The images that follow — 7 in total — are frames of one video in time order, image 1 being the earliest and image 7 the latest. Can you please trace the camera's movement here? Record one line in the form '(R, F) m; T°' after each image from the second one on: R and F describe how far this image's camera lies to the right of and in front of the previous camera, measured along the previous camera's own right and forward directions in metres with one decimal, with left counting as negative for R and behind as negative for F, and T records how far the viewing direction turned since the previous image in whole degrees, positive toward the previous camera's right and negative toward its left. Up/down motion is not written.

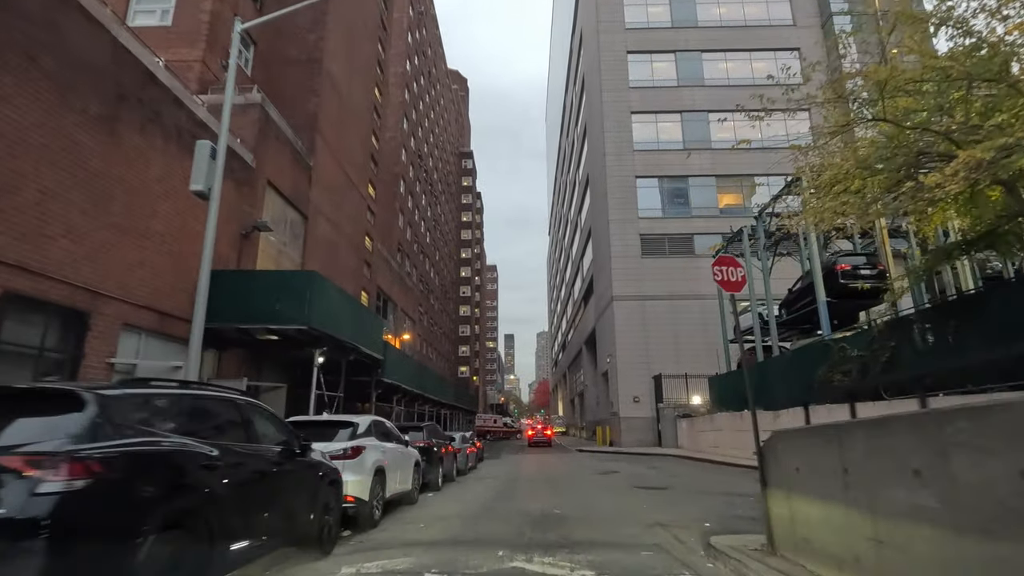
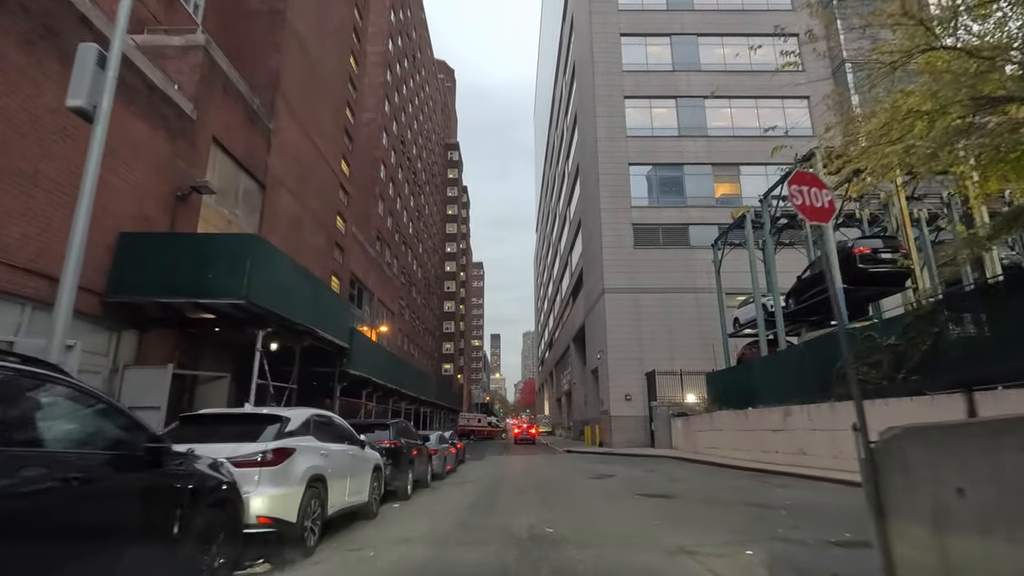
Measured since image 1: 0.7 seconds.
(+0.1, +2.0) m; +1°
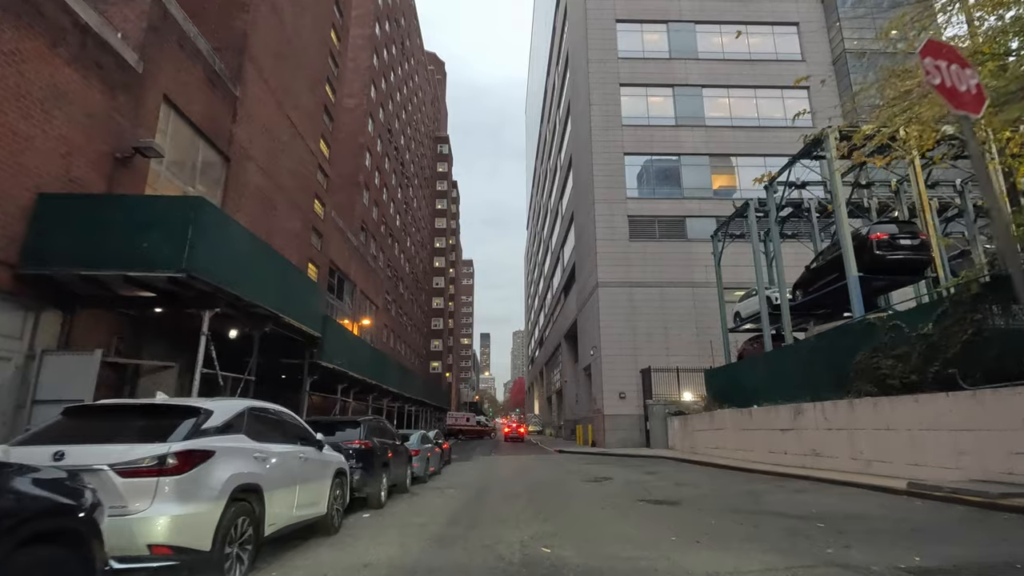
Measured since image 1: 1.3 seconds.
(0.0, +1.4) m; +1°
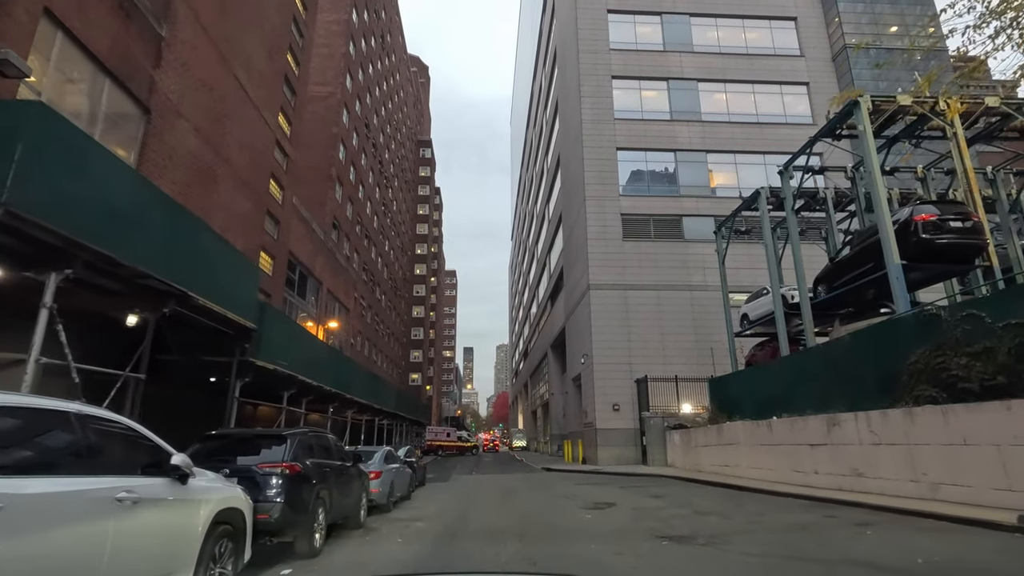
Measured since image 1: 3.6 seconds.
(0.0, +2.7) m; +2°
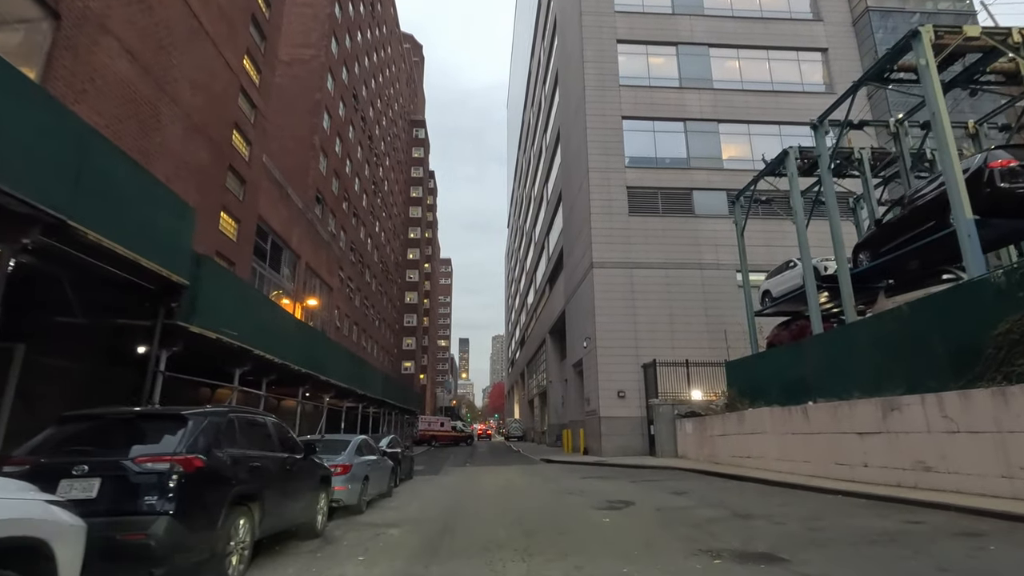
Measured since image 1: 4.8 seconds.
(-0.1, +2.3) m; 0°
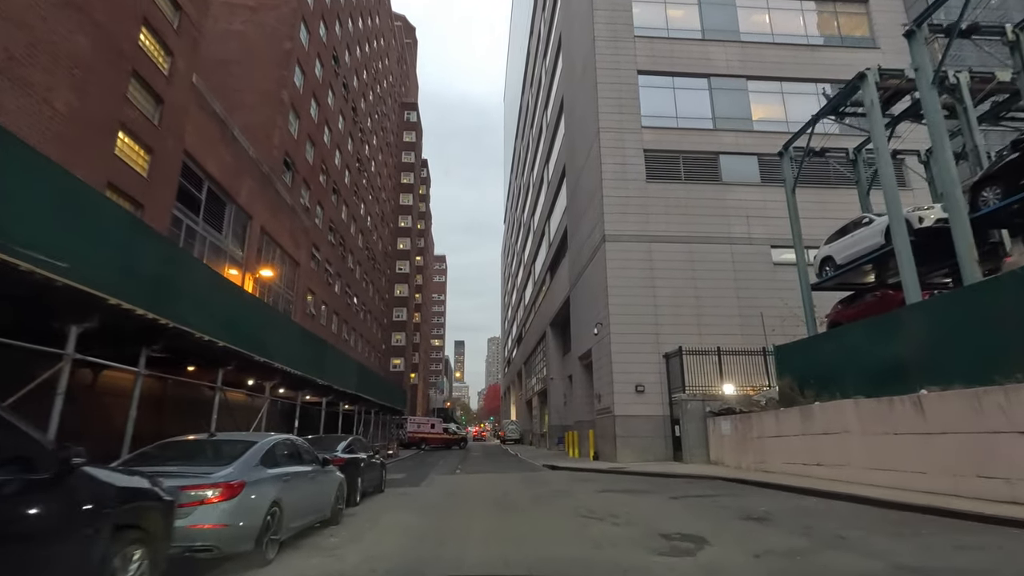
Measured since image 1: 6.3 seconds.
(-0.1, +4.1) m; 0°
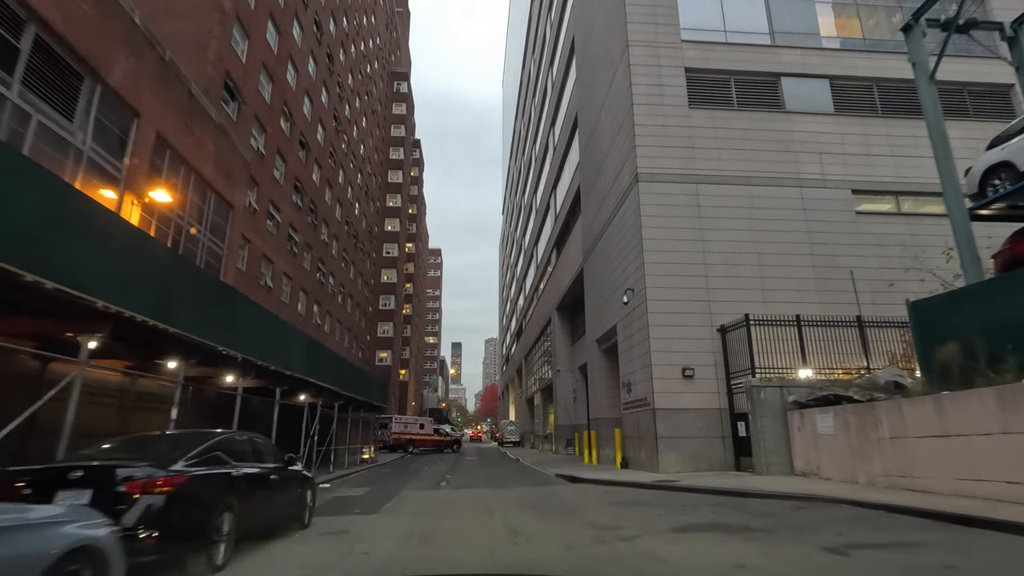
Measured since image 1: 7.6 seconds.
(-0.2, +5.8) m; 0°
